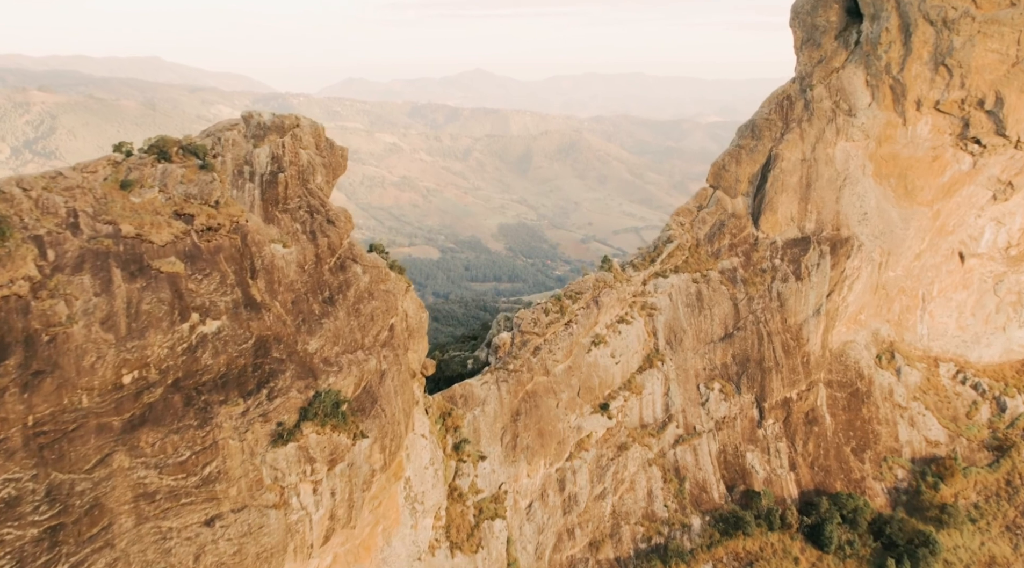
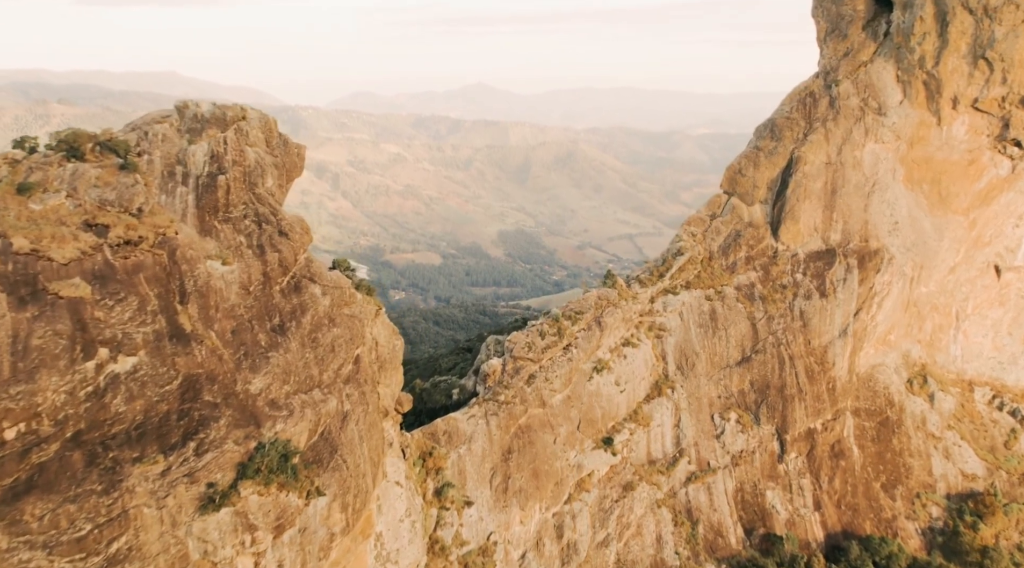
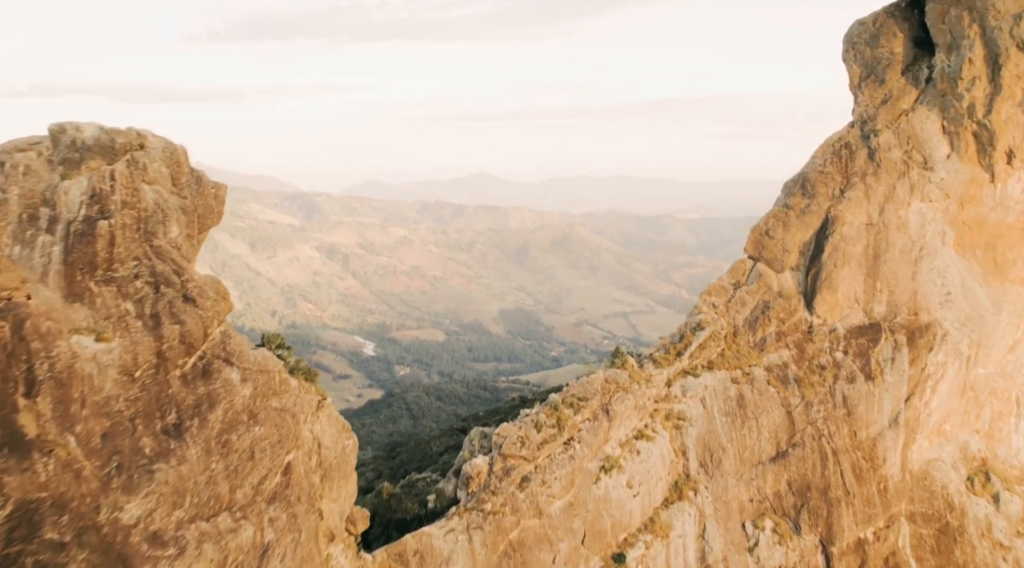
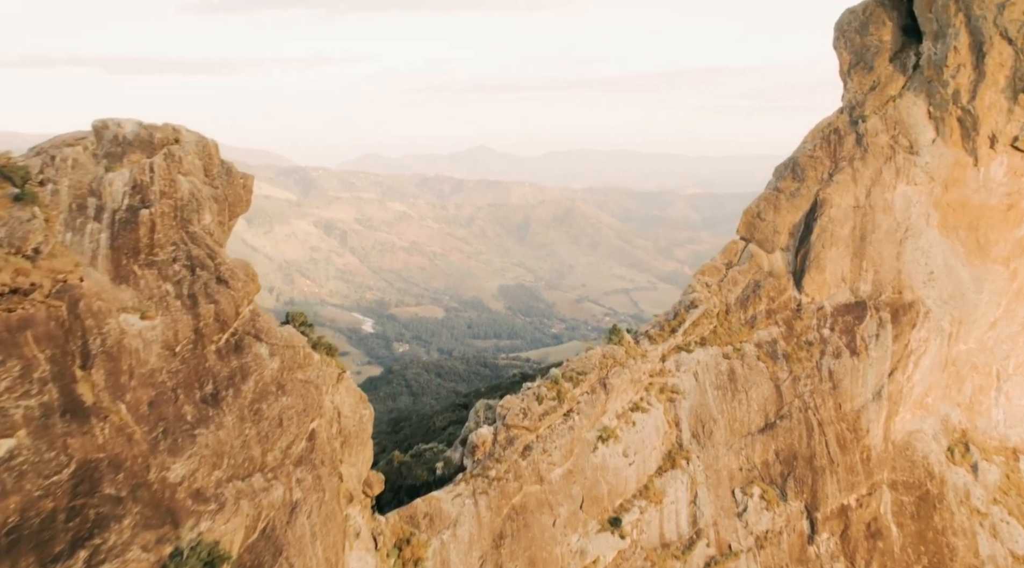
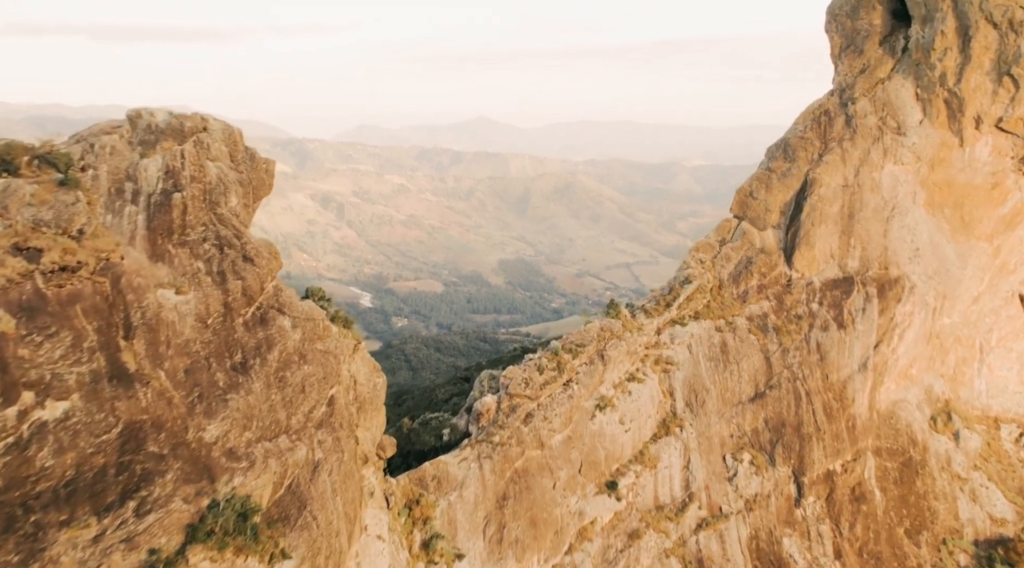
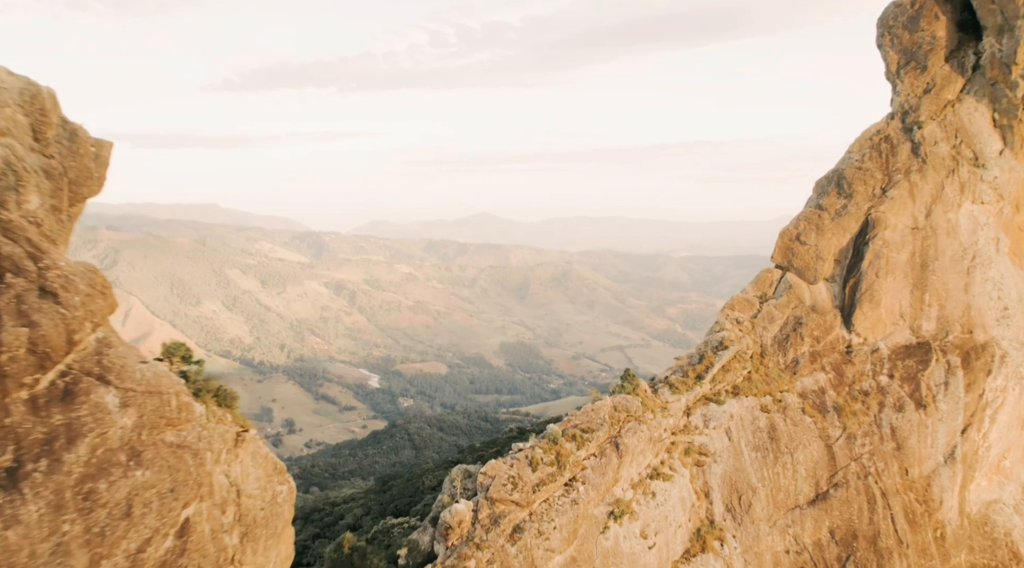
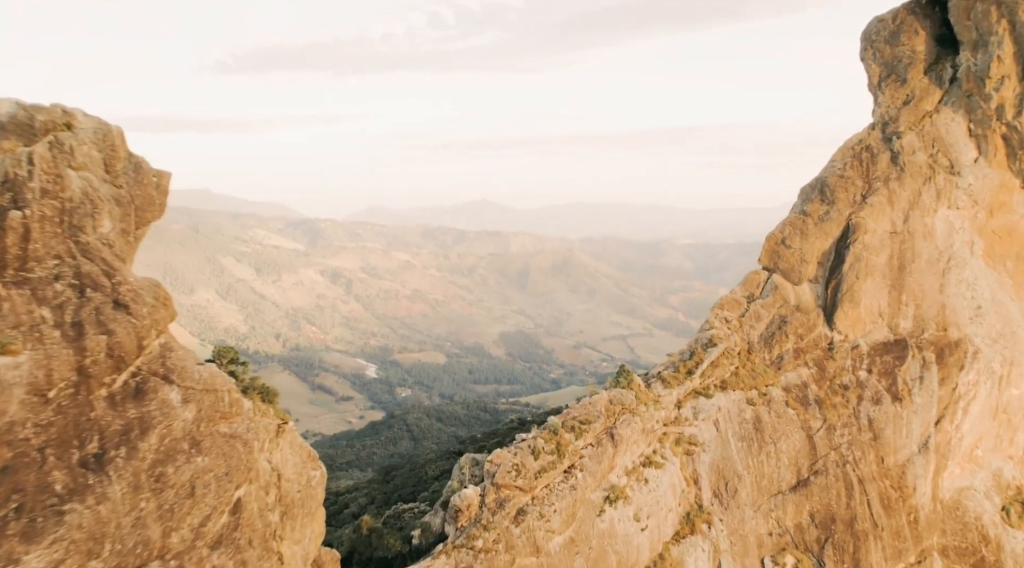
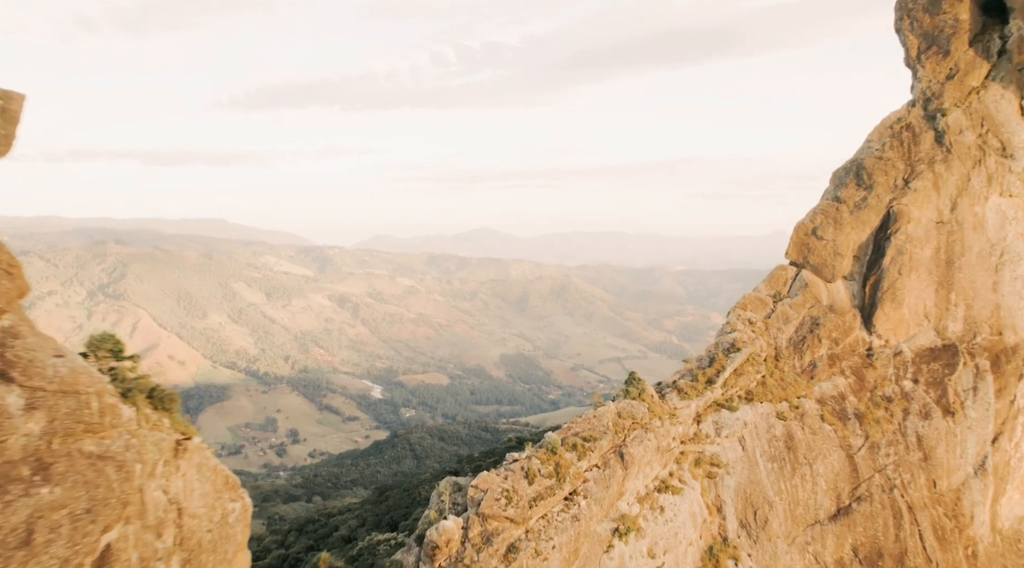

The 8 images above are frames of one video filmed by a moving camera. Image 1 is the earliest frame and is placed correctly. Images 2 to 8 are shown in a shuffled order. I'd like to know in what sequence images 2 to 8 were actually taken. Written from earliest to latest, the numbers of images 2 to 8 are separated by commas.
2, 5, 4, 3, 7, 6, 8
